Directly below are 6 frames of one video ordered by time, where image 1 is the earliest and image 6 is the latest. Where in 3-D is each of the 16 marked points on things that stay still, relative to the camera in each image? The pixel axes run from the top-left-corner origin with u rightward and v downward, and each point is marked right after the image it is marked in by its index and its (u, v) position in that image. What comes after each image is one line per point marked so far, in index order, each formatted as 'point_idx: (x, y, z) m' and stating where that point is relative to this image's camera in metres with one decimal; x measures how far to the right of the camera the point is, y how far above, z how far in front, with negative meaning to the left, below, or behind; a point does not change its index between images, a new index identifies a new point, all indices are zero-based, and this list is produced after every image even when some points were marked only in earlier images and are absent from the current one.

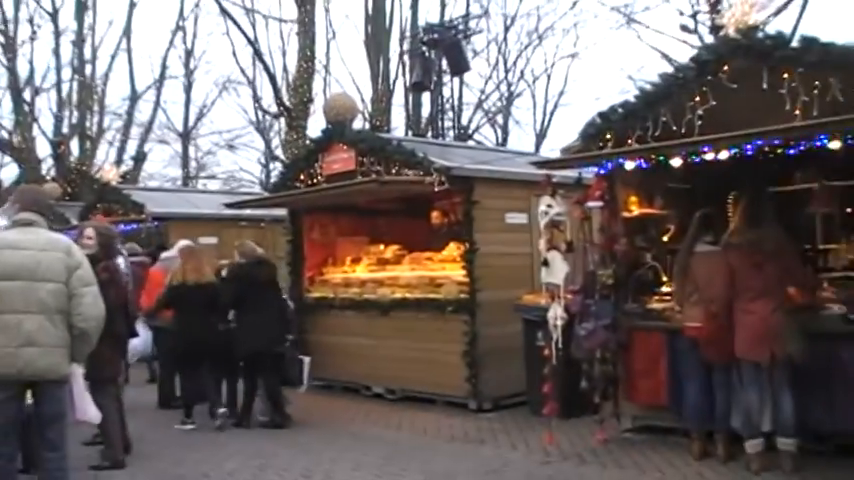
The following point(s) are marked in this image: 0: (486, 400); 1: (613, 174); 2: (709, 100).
0: (+0.5, -1.4, +8.8) m
1: (+1.4, +0.5, +7.8) m
2: (+2.1, +1.1, +7.7) m
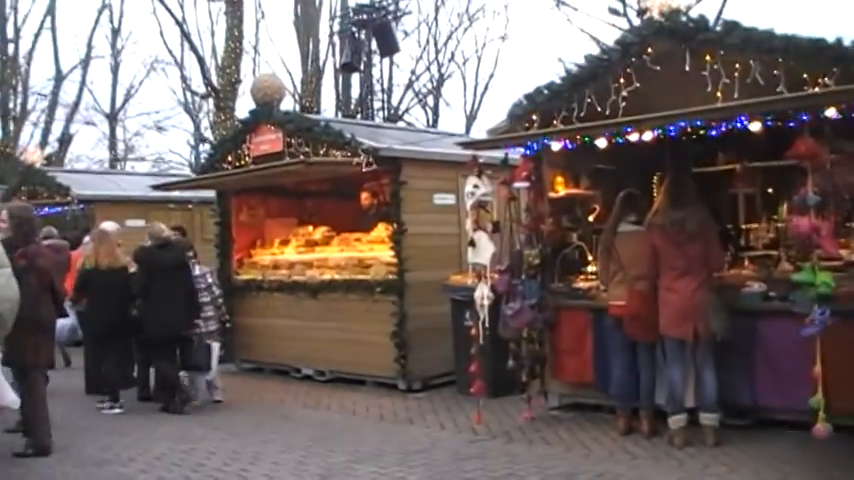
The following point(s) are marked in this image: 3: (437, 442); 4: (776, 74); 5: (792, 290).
0: (-0.1, -1.2, +8.8) m
1: (+0.9, +0.7, +7.9) m
2: (+1.6, +1.2, +7.8) m
3: (+0.1, -1.5, +7.4) m
4: (+2.5, +1.2, +7.0) m
5: (+2.6, -0.4, +7.1) m
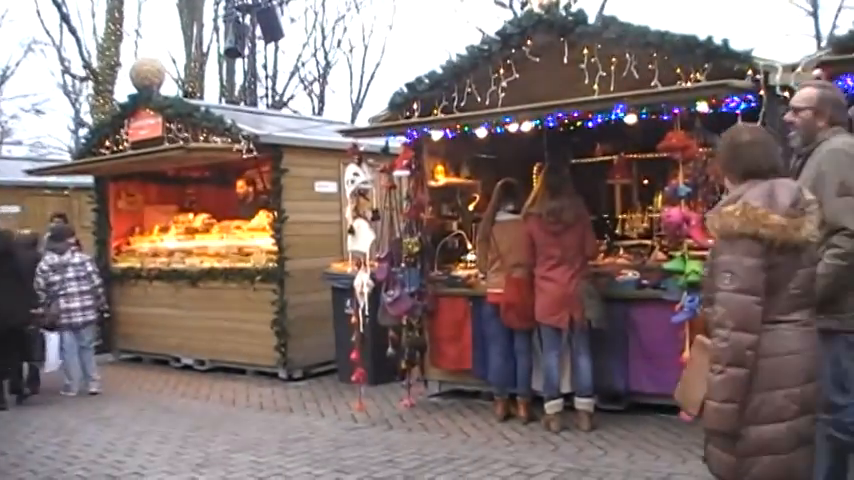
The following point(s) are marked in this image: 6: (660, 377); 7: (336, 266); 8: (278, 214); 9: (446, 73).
0: (-1.2, -1.1, +8.8) m
1: (-0.1, +0.8, +7.9) m
2: (+0.7, +1.3, +7.9) m
3: (-0.8, -1.4, +7.3) m
4: (+1.6, +1.2, +7.2) m
5: (+1.7, -0.3, +7.3) m
6: (+1.7, -1.0, +7.3) m
7: (-0.8, -0.2, +8.6) m
8: (-1.3, +0.2, +8.6) m
9: (+0.1, +1.3, +8.0) m
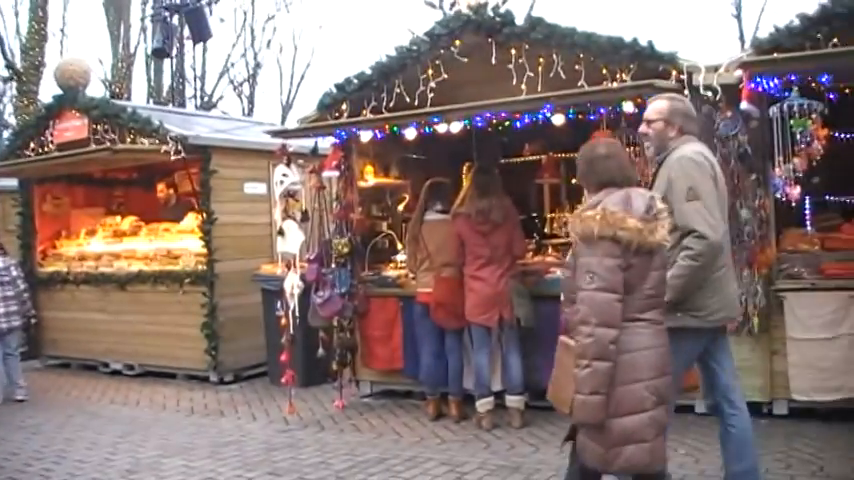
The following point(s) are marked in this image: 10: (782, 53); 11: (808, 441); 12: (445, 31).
0: (-1.7, -1.2, +8.7) m
1: (-0.6, +0.8, +7.9) m
2: (+0.1, +1.3, +7.9) m
3: (-1.3, -1.4, +7.3) m
4: (+1.1, +1.3, +7.3) m
5: (+1.2, -0.3, +7.4) m
6: (+1.2, -1.0, +7.4) m
7: (-1.4, -0.2, +8.6) m
8: (-1.9, +0.2, +8.5) m
9: (-0.4, +1.3, +8.0) m
10: (+2.2, +1.2, +6.3) m
11: (+2.4, -1.3, +6.2) m
12: (+0.1, +1.6, +7.7) m
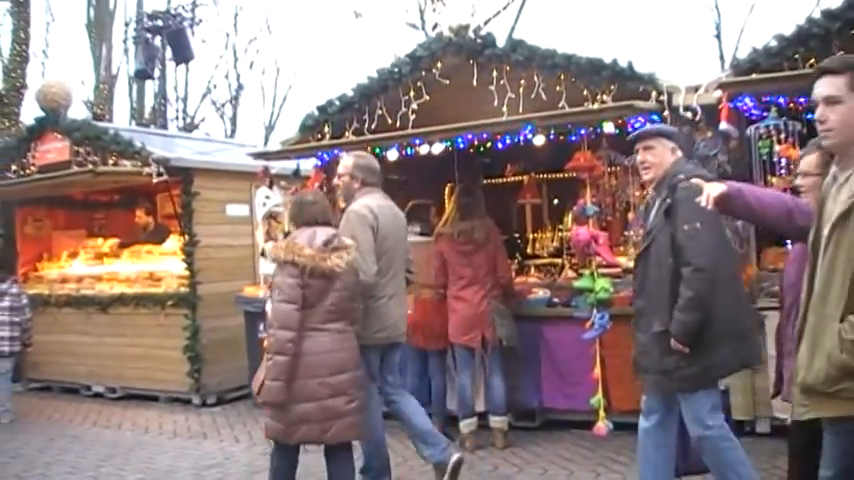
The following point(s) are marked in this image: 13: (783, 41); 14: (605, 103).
0: (-1.9, -1.3, +8.7) m
1: (-0.8, +0.6, +7.9) m
2: (0.0, +1.2, +7.9) m
3: (-1.4, -1.6, +7.3) m
4: (+1.0, +1.1, +7.3) m
5: (+1.1, -0.4, +7.4) m
6: (+1.1, -1.2, +7.4) m
7: (-1.5, -0.4, +8.6) m
8: (-2.0, 0.0, +8.5) m
9: (-0.6, +1.2, +8.0) m
10: (+2.1, +1.1, +6.4) m
11: (+2.3, -1.4, +6.3) m
12: (0.0, +1.4, +7.7) m
13: (+2.3, +1.2, +6.3) m
14: (+1.2, +0.9, +7.0) m
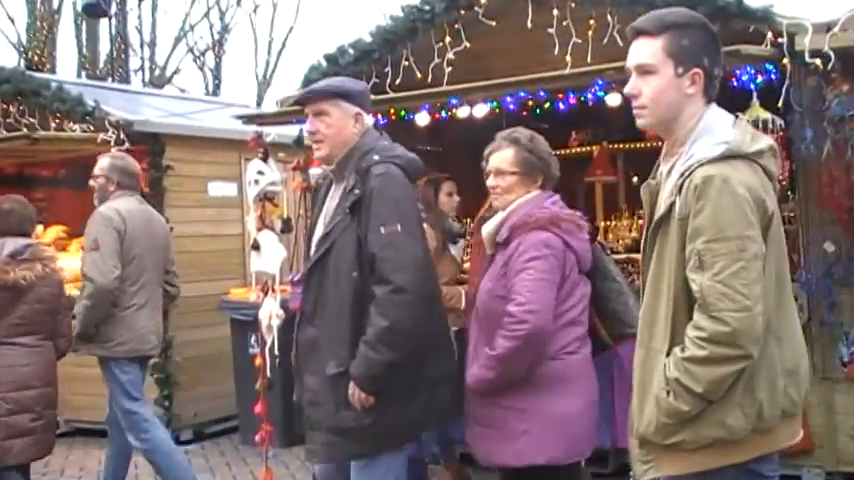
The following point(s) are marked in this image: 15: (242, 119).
0: (-1.7, -1.3, +6.9) m
1: (-0.5, +0.7, +6.2) m
2: (+0.2, +1.2, +6.2) m
3: (-1.2, -1.5, +5.5) m
4: (+1.2, +1.2, +5.6) m
5: (+1.3, -0.3, +5.7) m
6: (+1.3, -1.1, +5.7) m
7: (-1.3, -0.3, +6.8) m
8: (-1.8, +0.1, +6.8) m
9: (-0.3, +1.2, +6.3) m
10: (+2.4, +1.1, +4.6) m
11: (+2.5, -1.3, +4.5) m
12: (+0.2, +1.5, +6.0) m
13: (+2.5, +1.3, +4.6) m
14: (+1.5, +1.0, +5.2) m
15: (-1.1, +0.7, +6.1) m
